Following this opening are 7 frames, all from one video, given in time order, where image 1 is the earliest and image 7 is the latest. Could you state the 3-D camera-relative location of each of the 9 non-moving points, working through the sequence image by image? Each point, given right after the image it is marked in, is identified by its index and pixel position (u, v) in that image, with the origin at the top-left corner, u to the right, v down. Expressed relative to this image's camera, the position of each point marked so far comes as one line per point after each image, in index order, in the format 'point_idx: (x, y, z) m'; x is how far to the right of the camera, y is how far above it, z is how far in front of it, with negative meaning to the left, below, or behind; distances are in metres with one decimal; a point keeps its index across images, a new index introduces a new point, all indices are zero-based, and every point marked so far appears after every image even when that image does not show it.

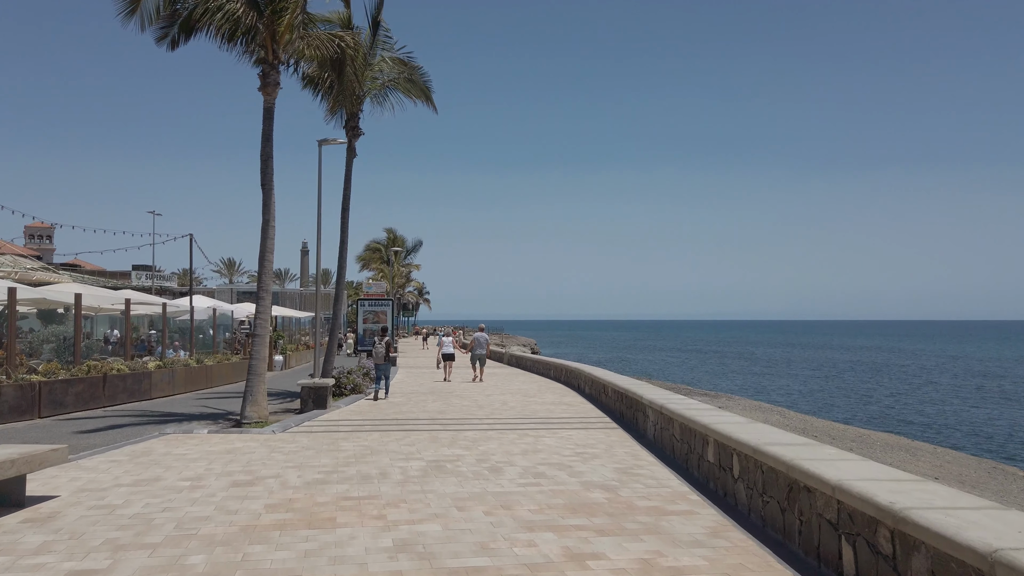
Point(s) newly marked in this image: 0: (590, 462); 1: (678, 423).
0: (+1.0, -2.2, +9.3) m
1: (+2.1, -1.7, +9.4) m
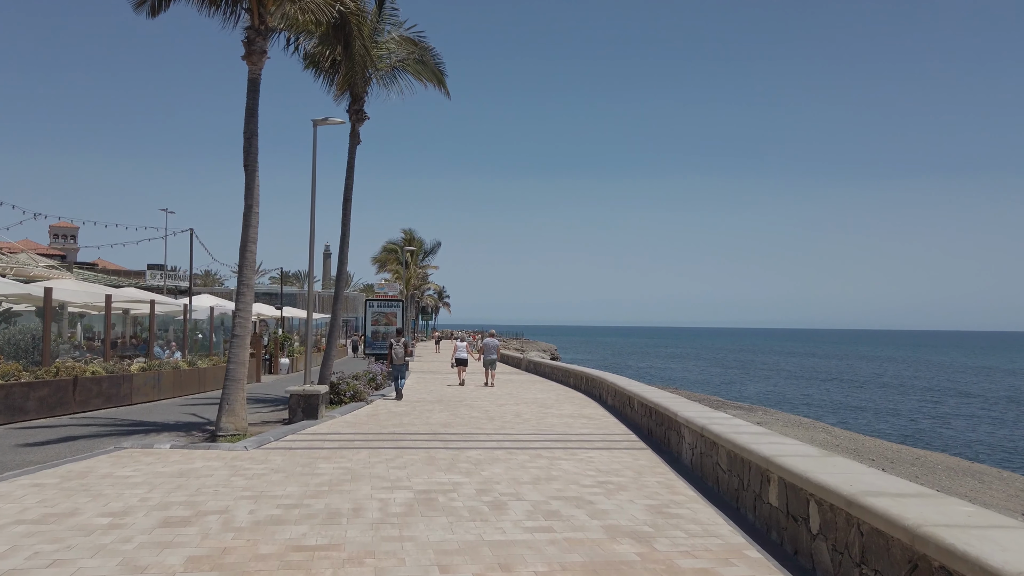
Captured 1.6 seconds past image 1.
0: (+1.0, -2.1, +7.6) m
1: (+2.2, -1.6, +7.6) m
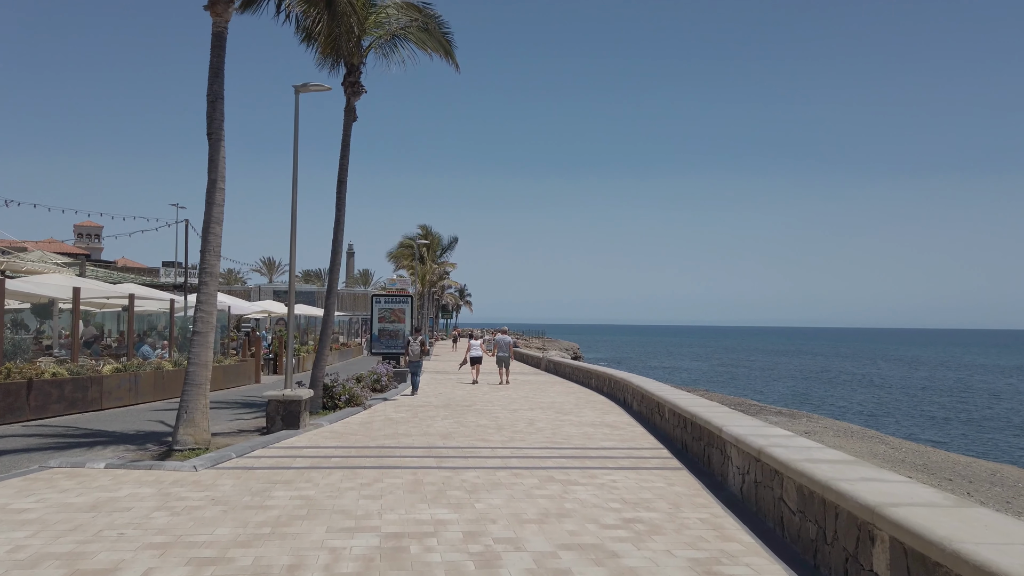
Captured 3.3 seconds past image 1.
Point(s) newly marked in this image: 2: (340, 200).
0: (+1.0, -1.9, +5.7) m
1: (+2.1, -1.5, +5.7) m
2: (-3.5, +1.8, +15.1) m
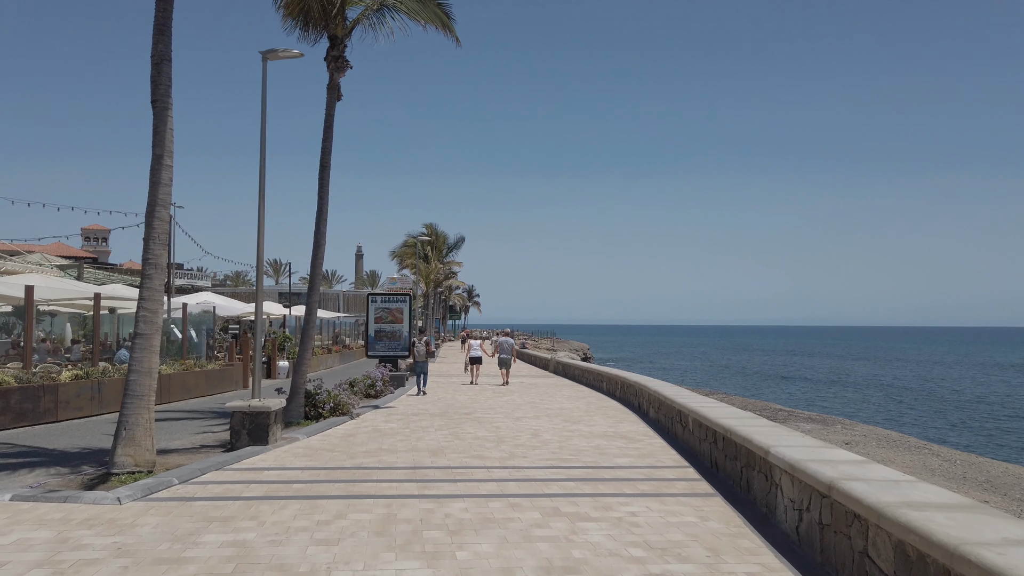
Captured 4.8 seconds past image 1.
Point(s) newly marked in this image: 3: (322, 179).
0: (+1.0, -1.8, +4.2) m
1: (+2.1, -1.4, +4.1) m
2: (-3.4, +1.9, +13.6) m
3: (-3.4, +2.0, +13.6) m
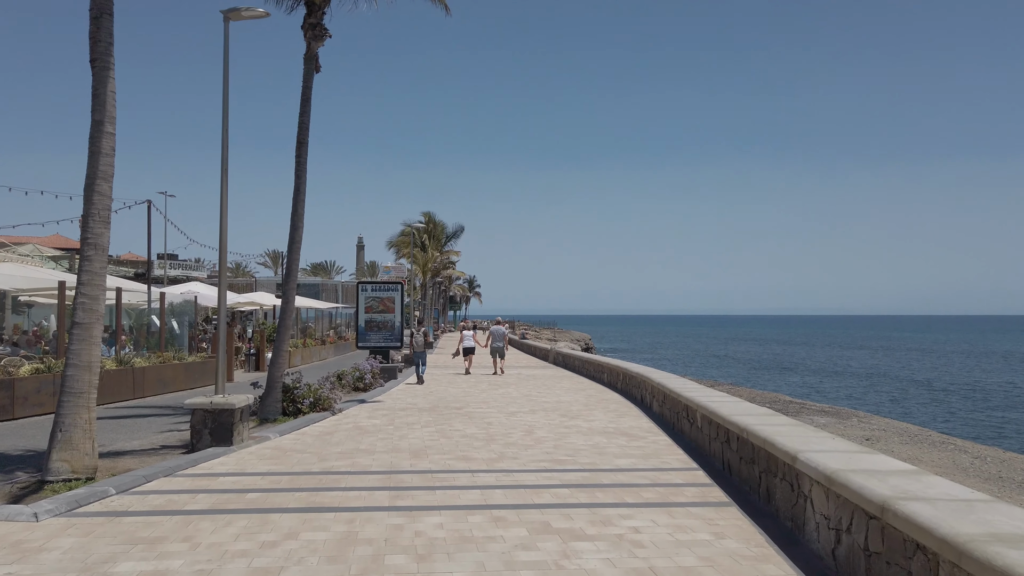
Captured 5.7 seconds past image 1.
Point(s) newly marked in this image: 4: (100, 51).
0: (+0.8, -1.7, +3.2) m
1: (+1.9, -1.2, +3.2) m
2: (-3.6, +2.1, +12.6) m
3: (-3.6, +2.2, +12.6) m
4: (-4.2, +2.4, +7.7) m
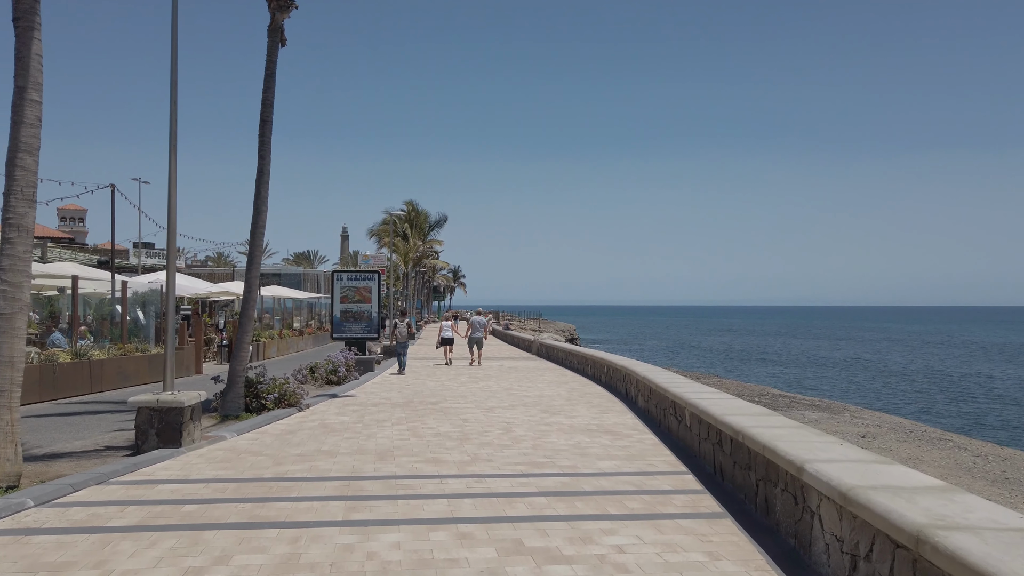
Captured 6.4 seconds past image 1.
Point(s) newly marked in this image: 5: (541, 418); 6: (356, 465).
0: (+0.6, -1.6, +2.5) m
1: (+1.8, -1.2, +2.5) m
2: (-3.9, +2.3, +11.8) m
3: (-3.9, +2.4, +11.8) m
4: (-4.5, +2.6, +6.9) m
5: (+0.4, -2.0, +11.6) m
6: (-1.6, -1.8, +7.9) m
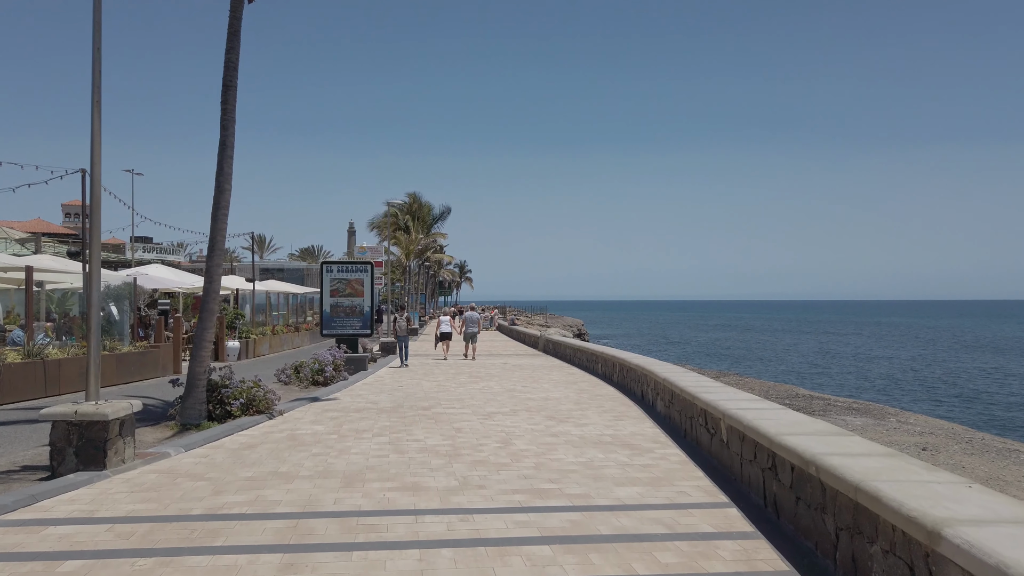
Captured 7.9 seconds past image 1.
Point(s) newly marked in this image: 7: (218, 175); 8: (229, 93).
0: (+0.6, -1.5, +1.0) m
1: (+1.7, -1.1, +0.9) m
2: (-3.9, +2.4, +10.2) m
3: (-3.9, +2.5, +10.2) m
4: (-4.5, +2.7, +5.3) m
5: (+0.5, -1.8, +10.0) m
6: (-1.6, -1.7, +6.3) m
7: (-4.1, +1.5, +10.3) m
8: (-3.8, +2.6, +10.1) m
